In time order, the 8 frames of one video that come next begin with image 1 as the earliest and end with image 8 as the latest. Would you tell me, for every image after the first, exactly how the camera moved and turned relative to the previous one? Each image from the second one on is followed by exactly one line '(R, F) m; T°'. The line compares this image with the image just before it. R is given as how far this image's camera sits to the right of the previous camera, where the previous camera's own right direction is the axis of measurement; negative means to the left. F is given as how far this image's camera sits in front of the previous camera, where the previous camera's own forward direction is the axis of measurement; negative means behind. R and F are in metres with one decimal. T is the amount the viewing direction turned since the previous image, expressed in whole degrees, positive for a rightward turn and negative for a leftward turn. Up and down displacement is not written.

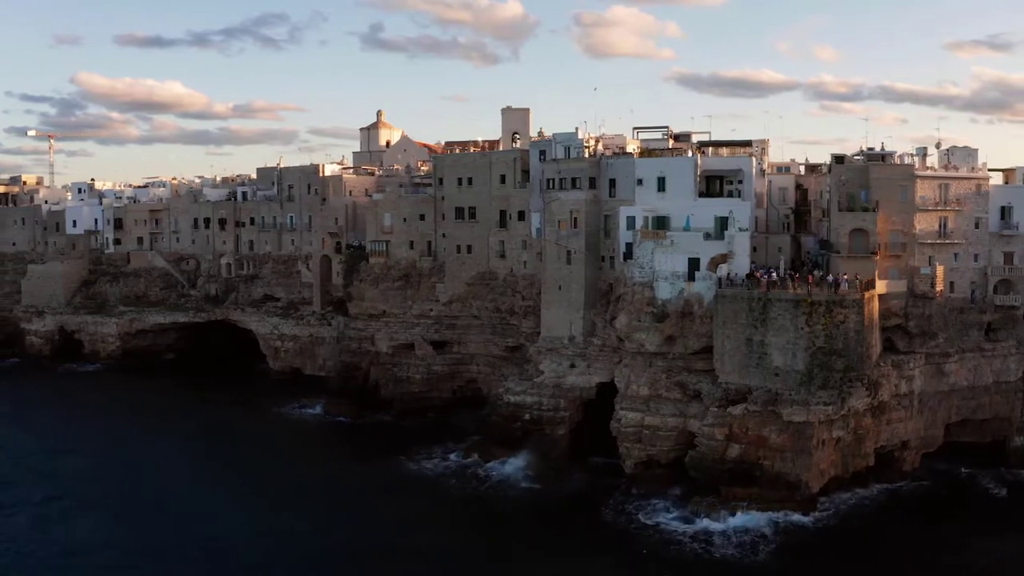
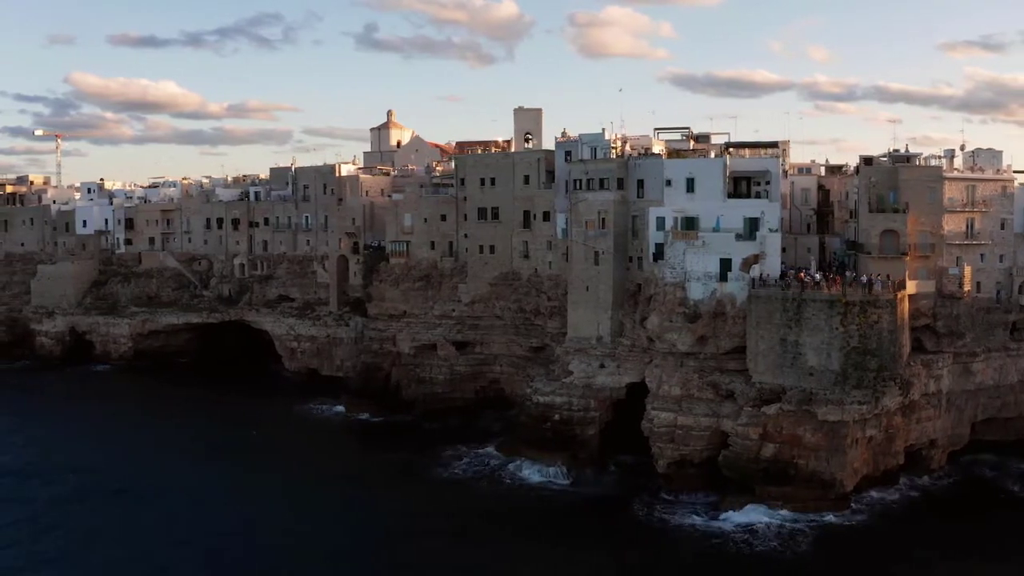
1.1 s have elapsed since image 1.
(-1.4, 0.0) m; 0°
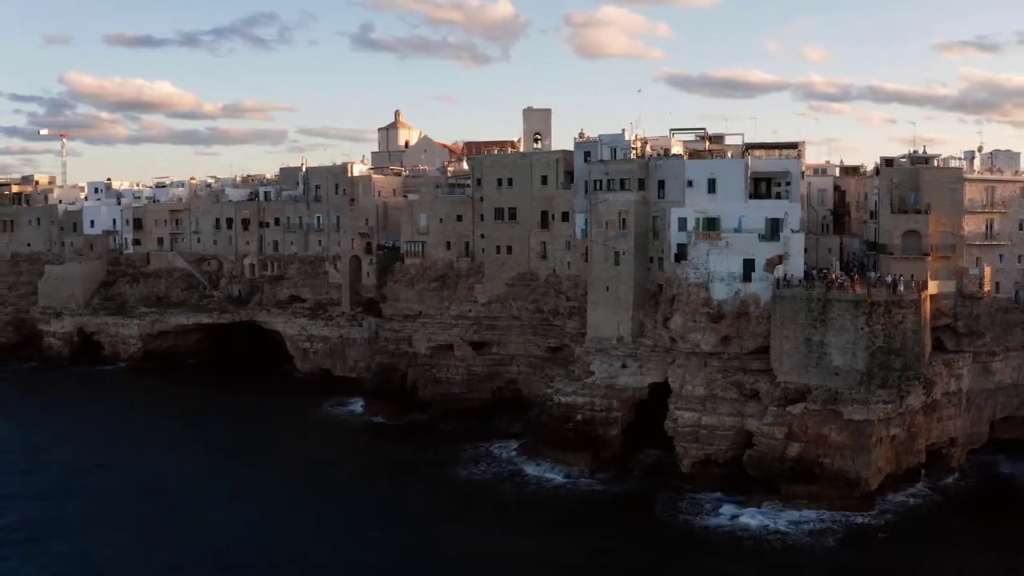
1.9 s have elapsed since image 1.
(-1.0, 0.0) m; 0°
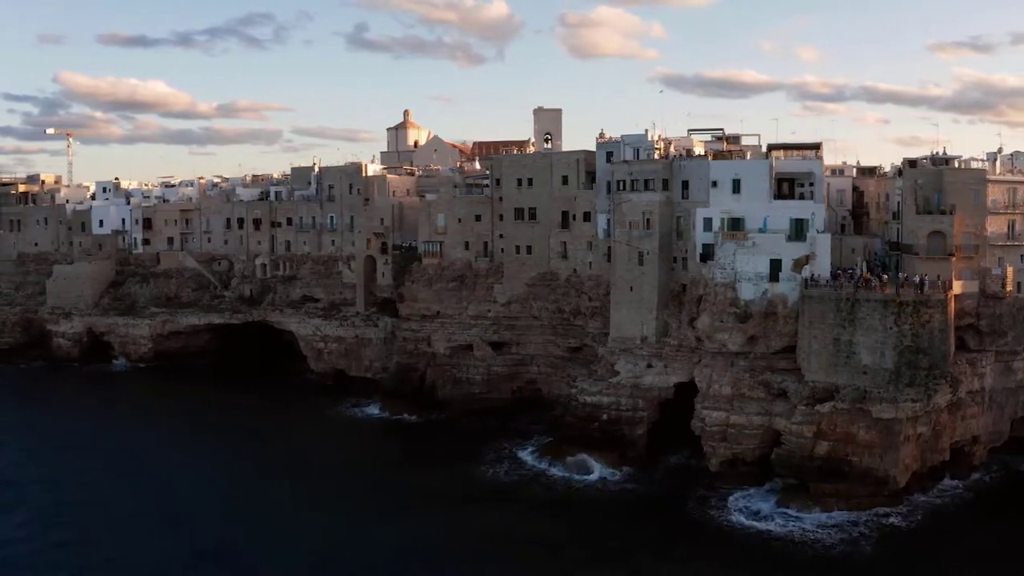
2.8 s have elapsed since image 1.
(-1.2, 0.0) m; 0°
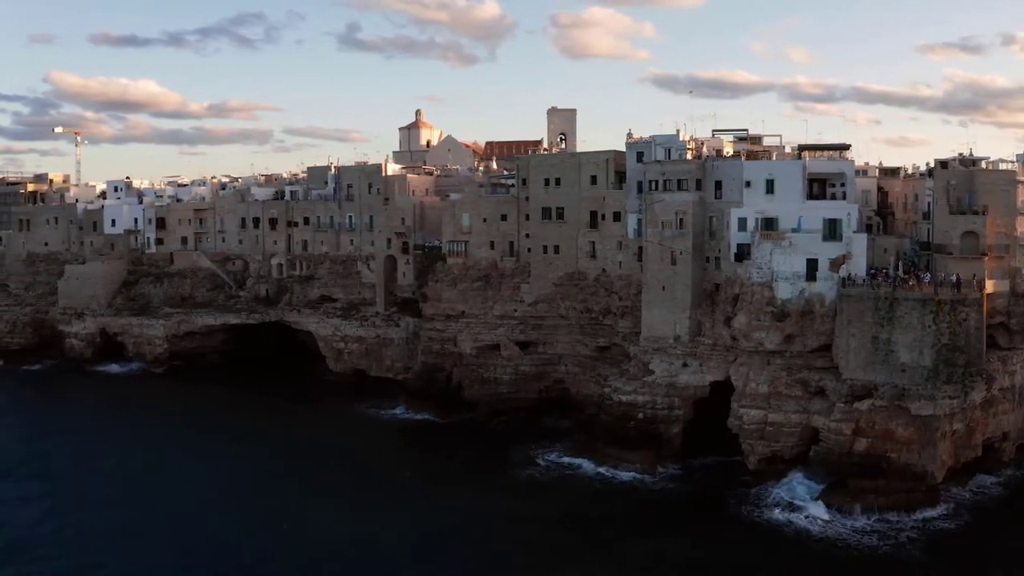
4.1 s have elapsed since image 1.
(-1.7, -0.1) m; +1°
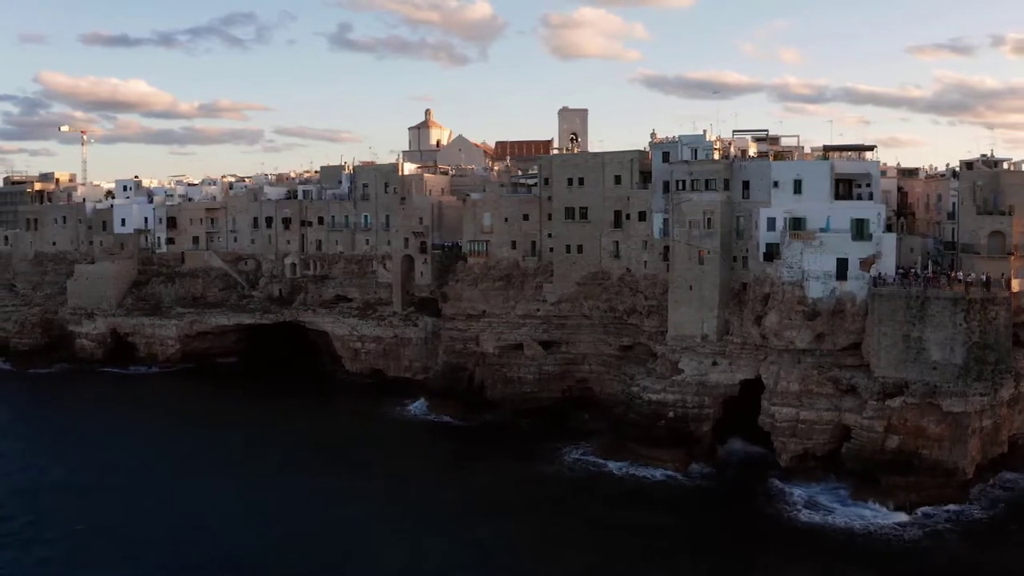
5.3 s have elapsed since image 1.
(-1.6, -0.2) m; +1°
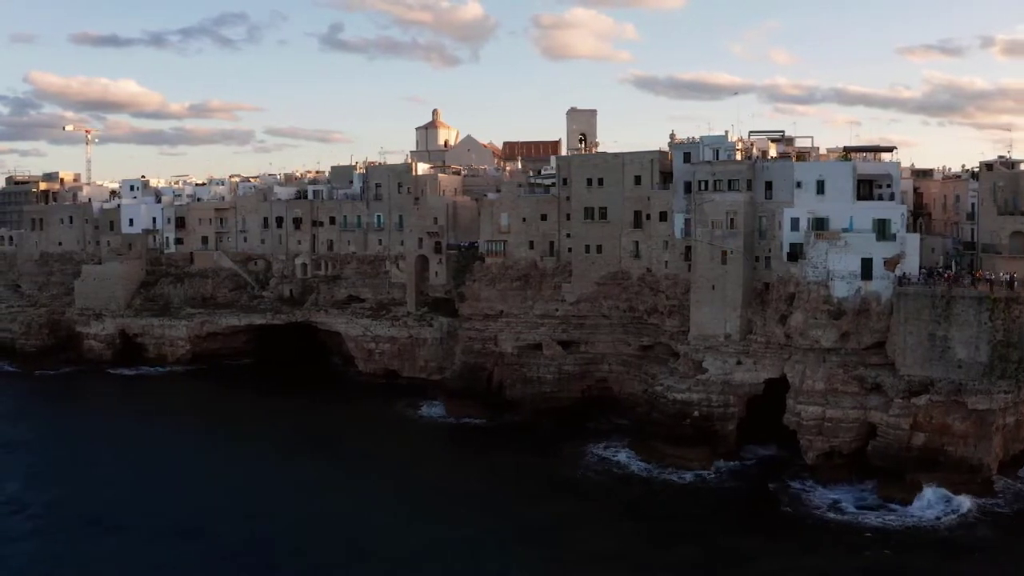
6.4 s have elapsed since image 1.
(-1.4, -0.2) m; +1°
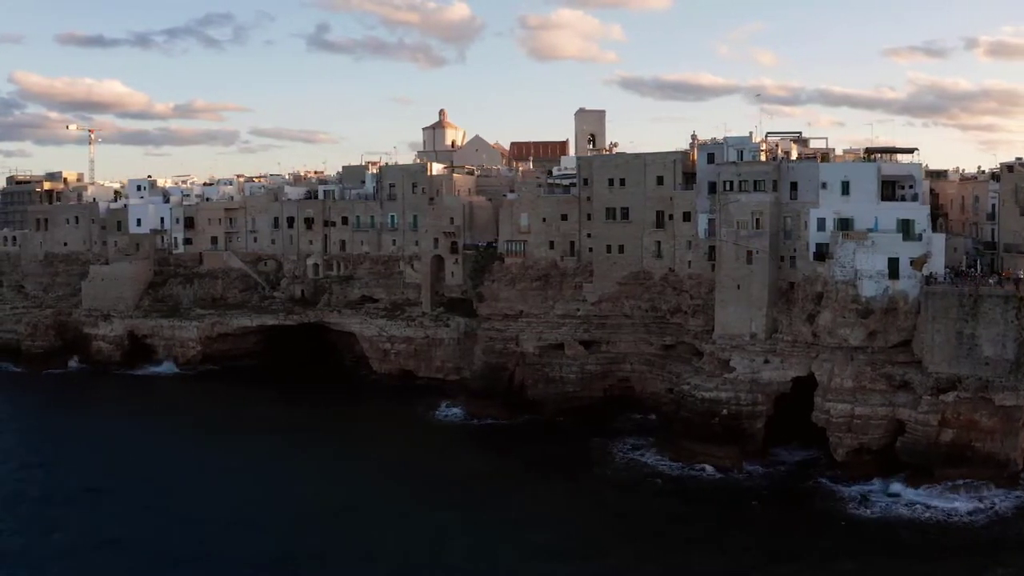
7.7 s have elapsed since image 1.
(-1.8, -0.3) m; +1°
